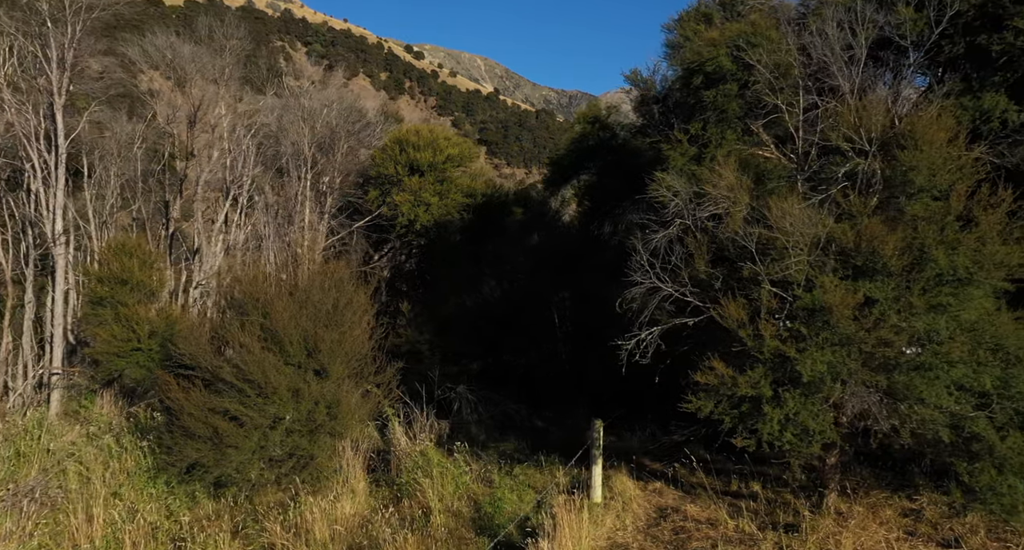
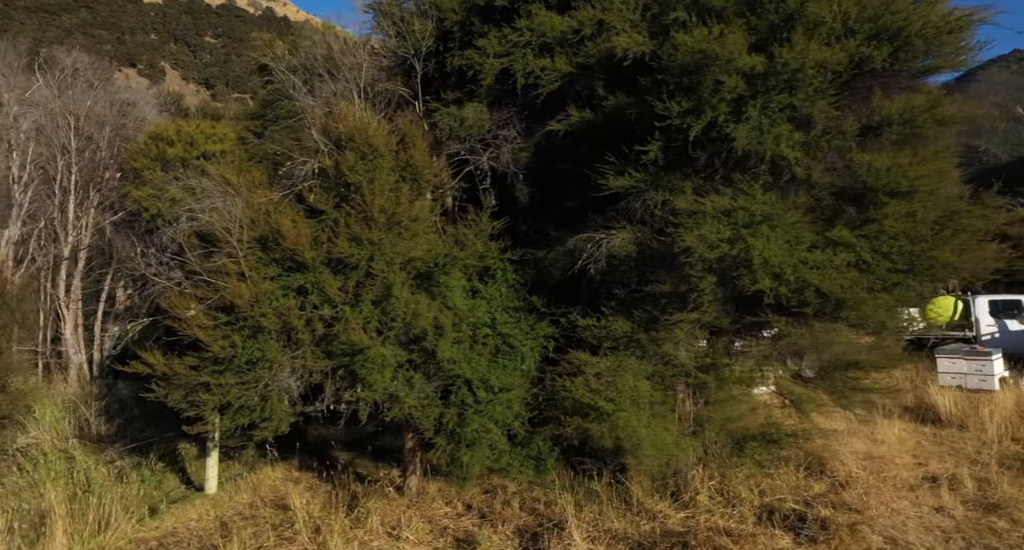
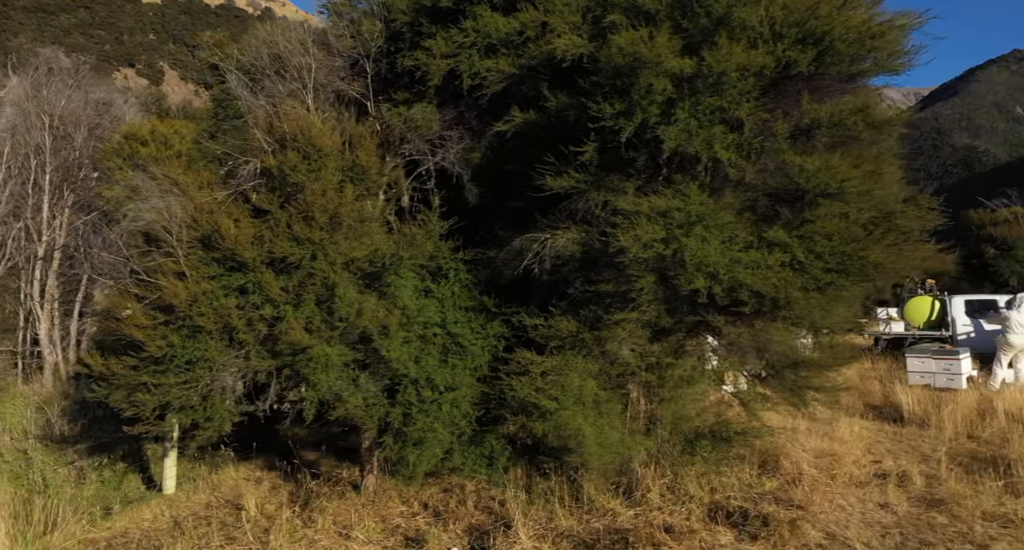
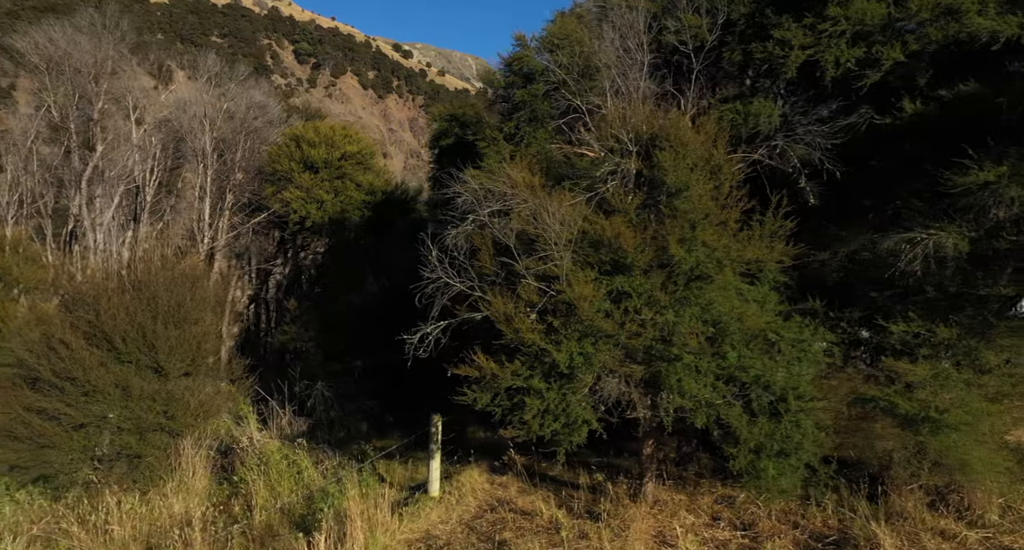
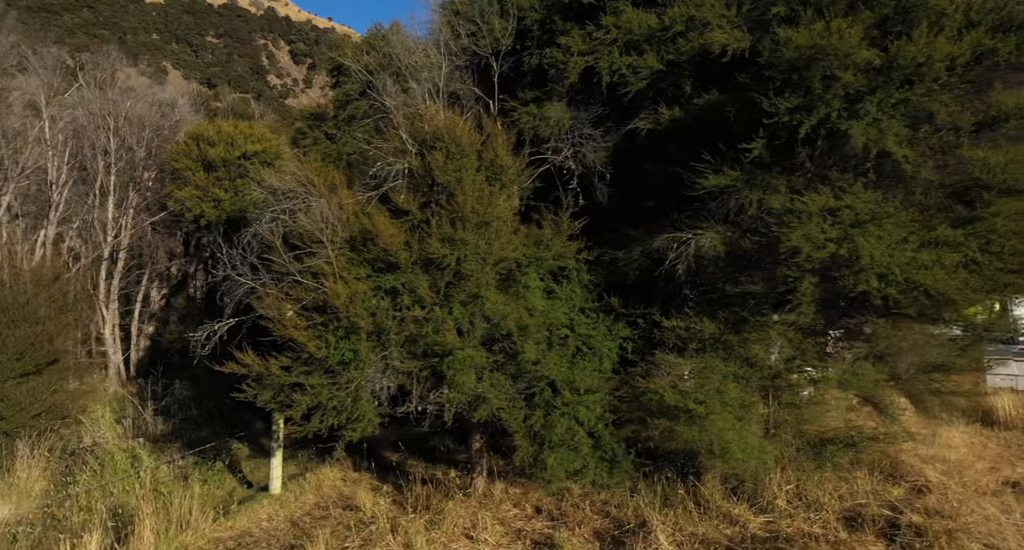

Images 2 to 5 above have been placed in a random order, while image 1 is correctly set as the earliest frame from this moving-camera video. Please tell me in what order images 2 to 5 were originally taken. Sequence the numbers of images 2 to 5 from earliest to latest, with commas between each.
4, 5, 2, 3
